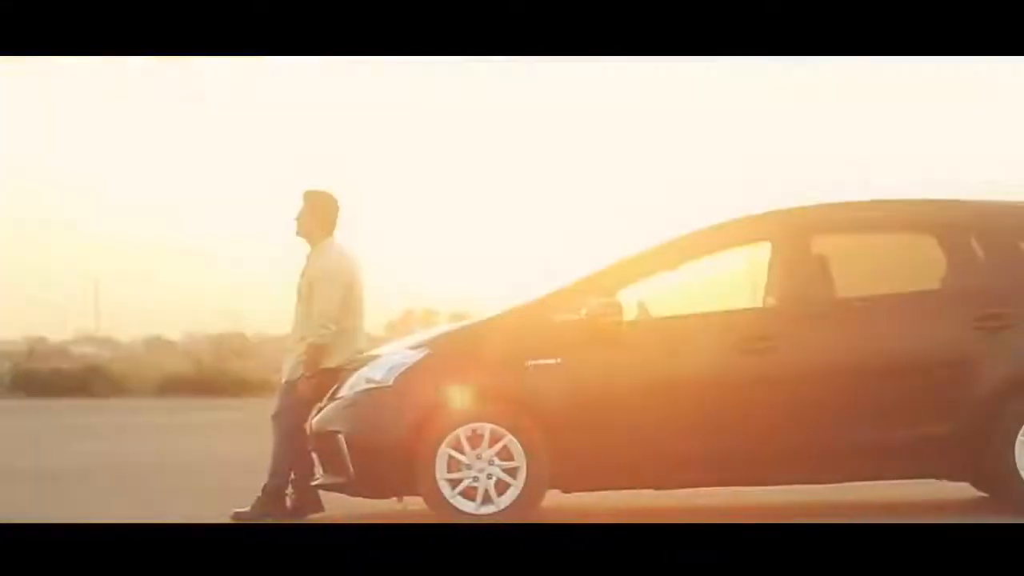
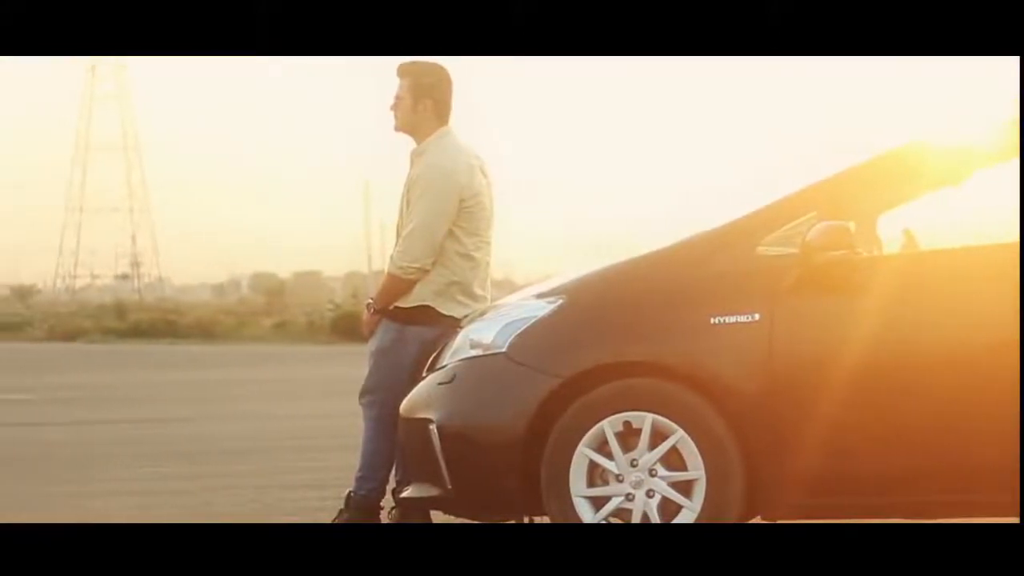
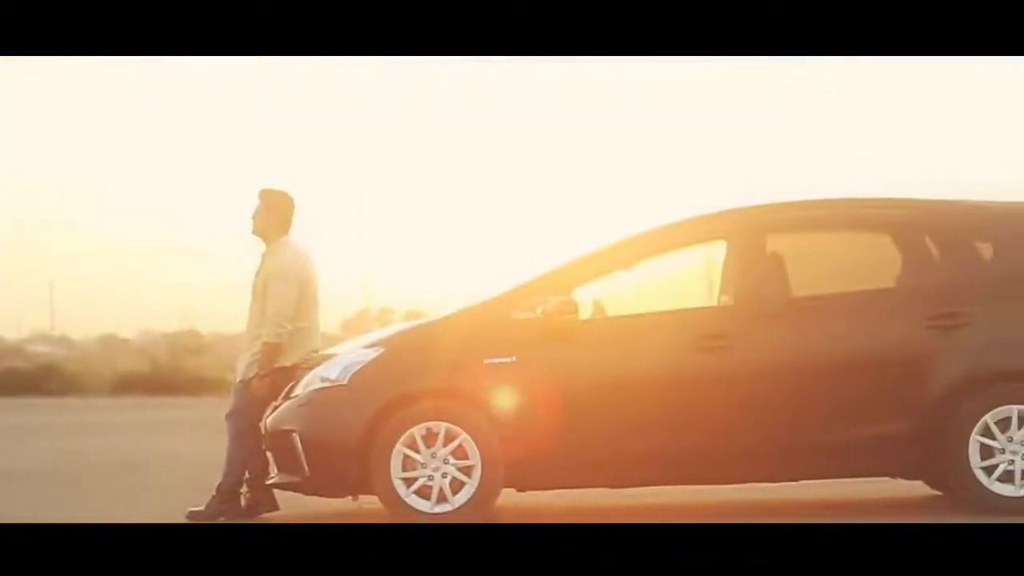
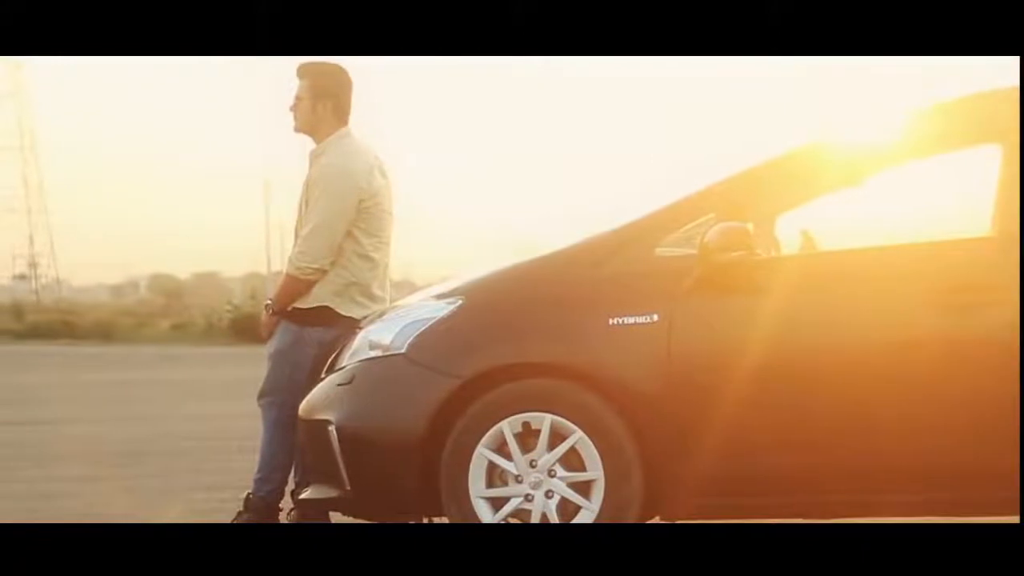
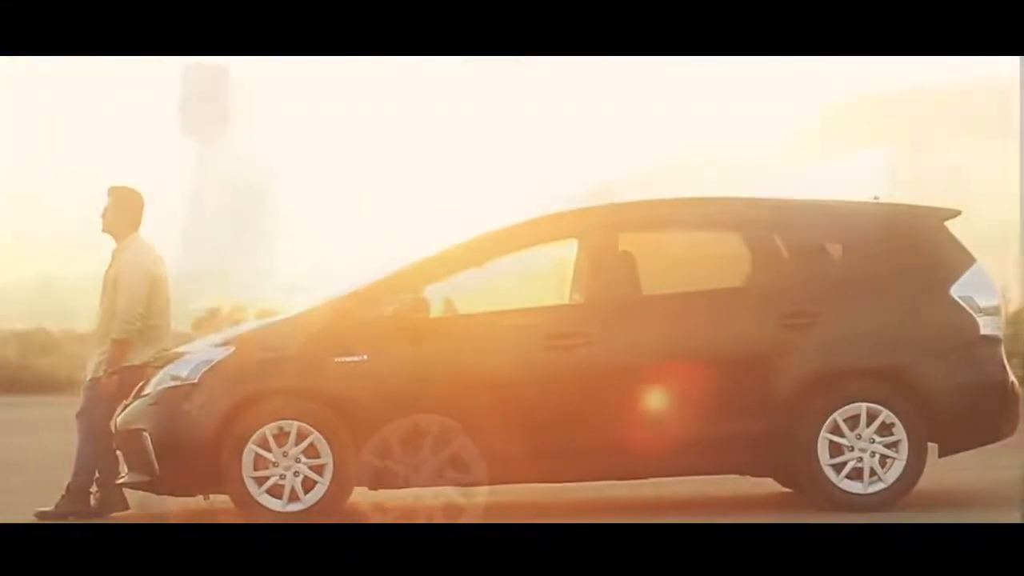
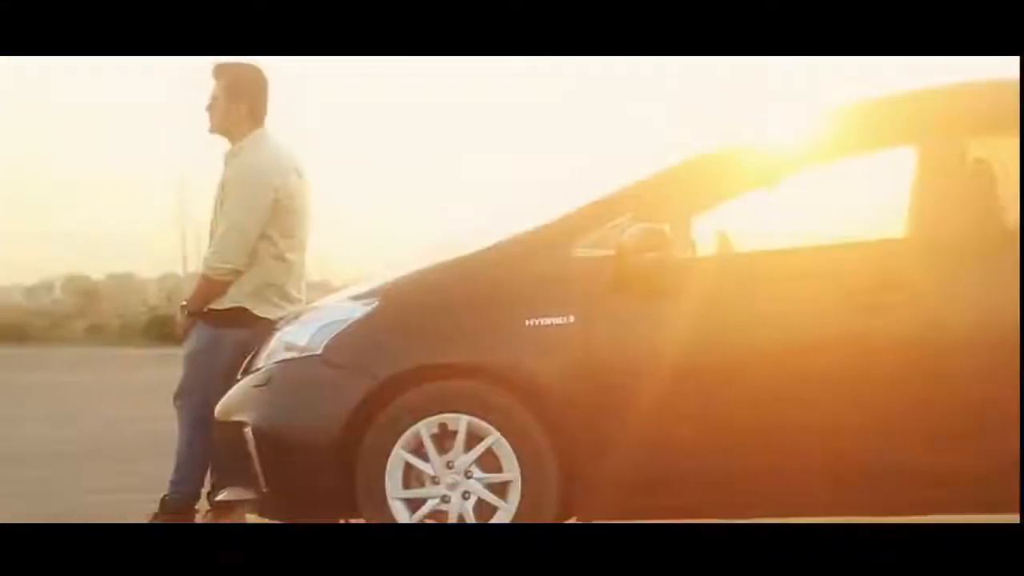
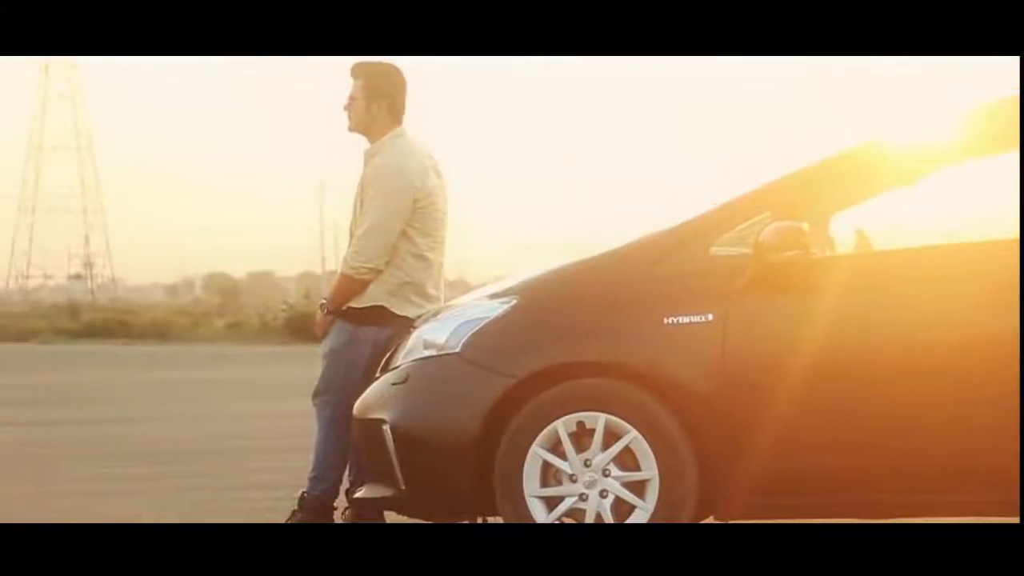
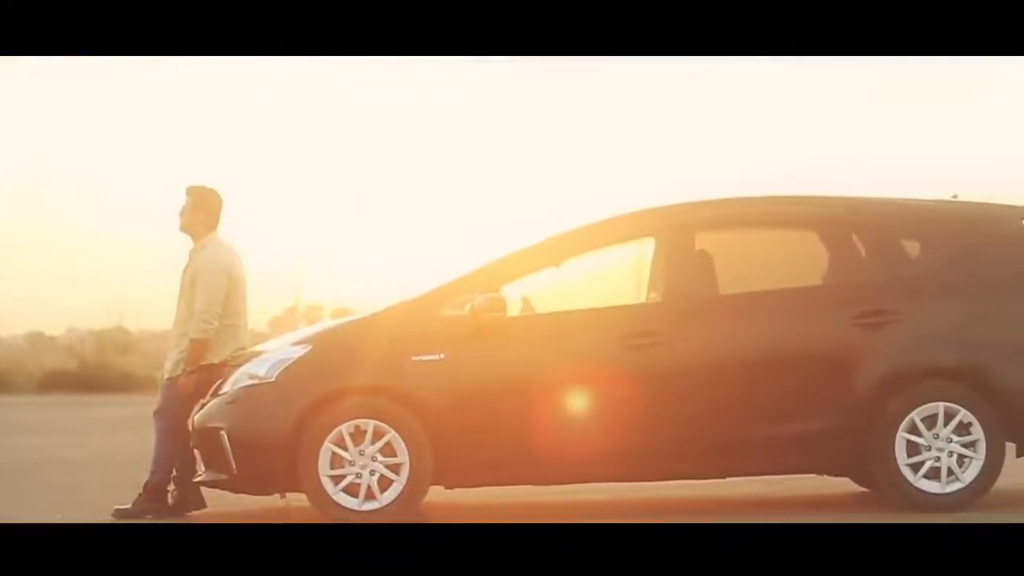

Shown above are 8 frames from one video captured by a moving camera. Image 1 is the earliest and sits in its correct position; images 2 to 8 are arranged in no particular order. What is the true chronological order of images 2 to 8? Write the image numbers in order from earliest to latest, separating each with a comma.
3, 8, 5, 6, 4, 7, 2
